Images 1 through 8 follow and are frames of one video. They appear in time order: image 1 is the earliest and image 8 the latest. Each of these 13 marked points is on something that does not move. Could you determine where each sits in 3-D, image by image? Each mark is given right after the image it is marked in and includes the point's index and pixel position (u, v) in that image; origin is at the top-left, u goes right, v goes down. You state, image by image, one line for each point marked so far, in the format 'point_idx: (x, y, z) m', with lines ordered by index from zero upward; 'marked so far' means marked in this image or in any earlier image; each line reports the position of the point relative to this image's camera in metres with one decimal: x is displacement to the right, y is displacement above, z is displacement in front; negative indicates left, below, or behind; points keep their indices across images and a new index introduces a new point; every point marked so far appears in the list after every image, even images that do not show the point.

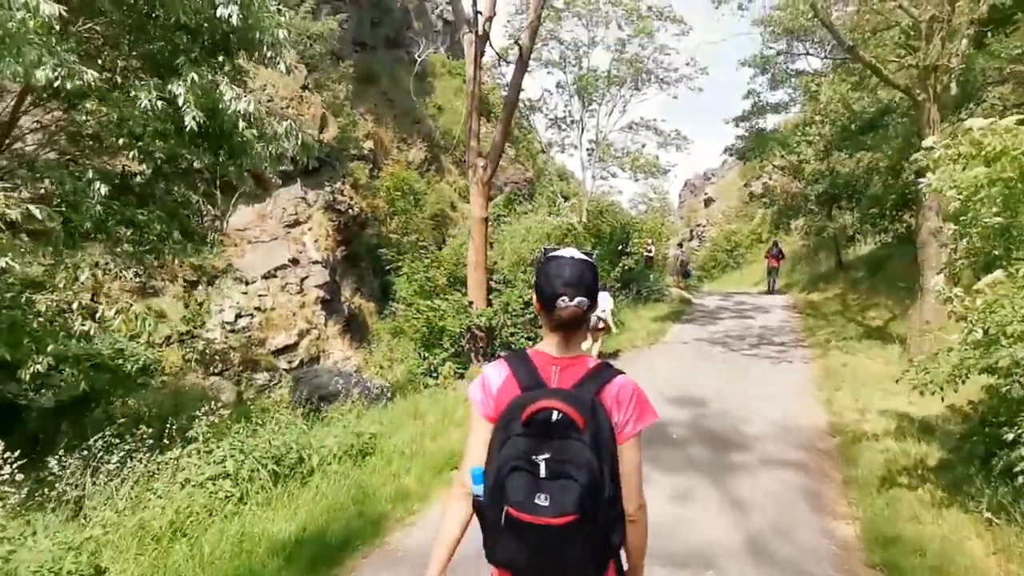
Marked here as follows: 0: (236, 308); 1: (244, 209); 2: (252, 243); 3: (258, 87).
0: (-5.2, -0.4, +12.1) m
1: (-5.6, +1.7, +13.5) m
2: (-5.3, +0.9, +13.2) m
3: (-5.7, +3.8, +13.4) m
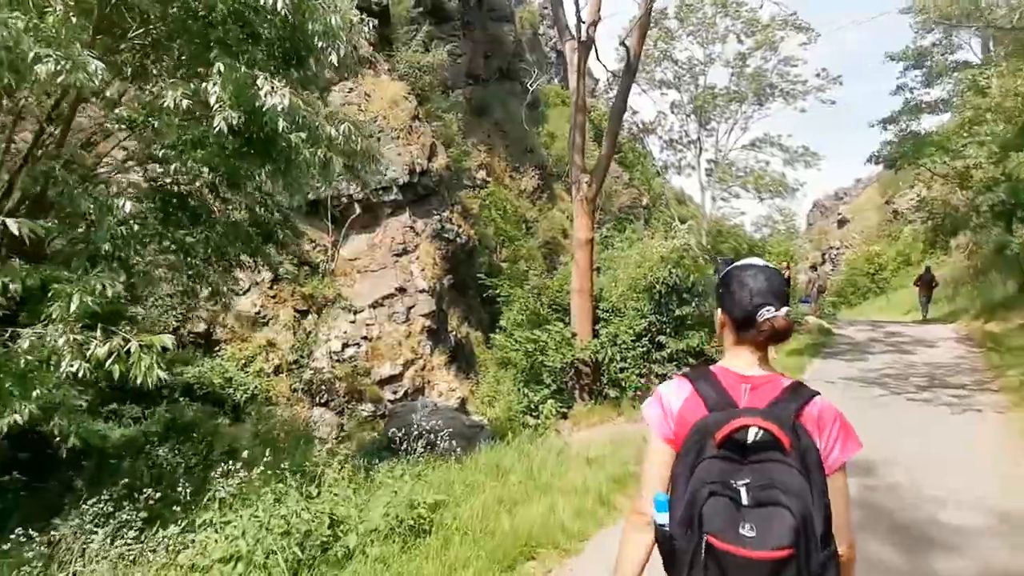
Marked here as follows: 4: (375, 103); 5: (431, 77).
0: (-3.2, -0.9, +12.0) m
1: (-3.3, +1.1, +13.6) m
2: (-3.1, +0.3, +13.2) m
3: (-3.4, +3.2, +13.6) m
4: (-3.1, +4.2, +14.5) m
5: (-2.1, +5.6, +16.8) m
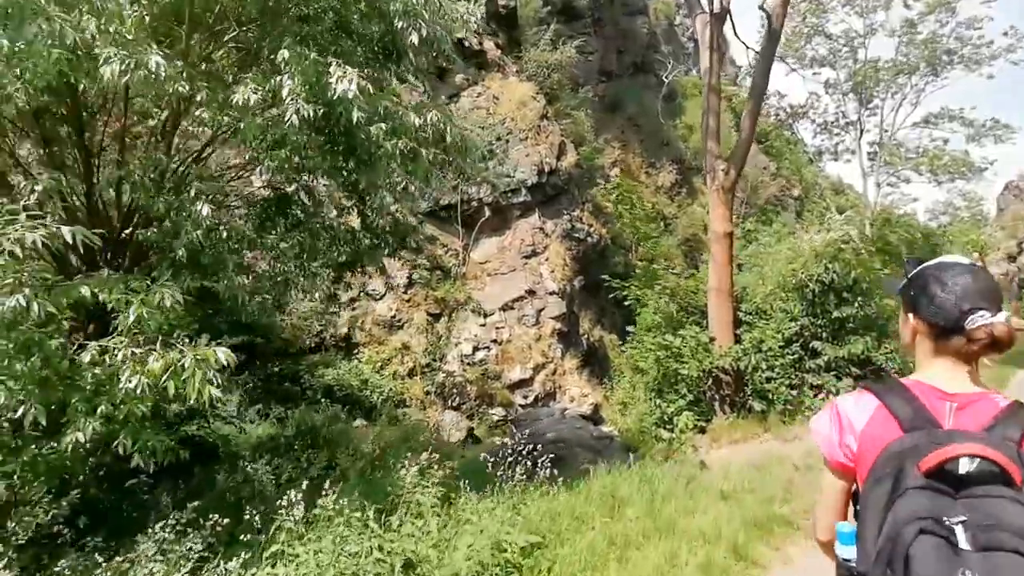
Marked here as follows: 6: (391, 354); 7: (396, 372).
0: (-0.7, -1.0, +12.0) m
1: (-0.5, +1.0, +13.5) m
2: (-0.4, +0.3, +13.1) m
3: (-0.7, +3.1, +13.6) m
4: (-0.2, +4.1, +14.4) m
5: (+1.2, +5.6, +16.5) m
6: (-2.1, -1.2, +11.3) m
7: (-2.0, -1.5, +11.2) m
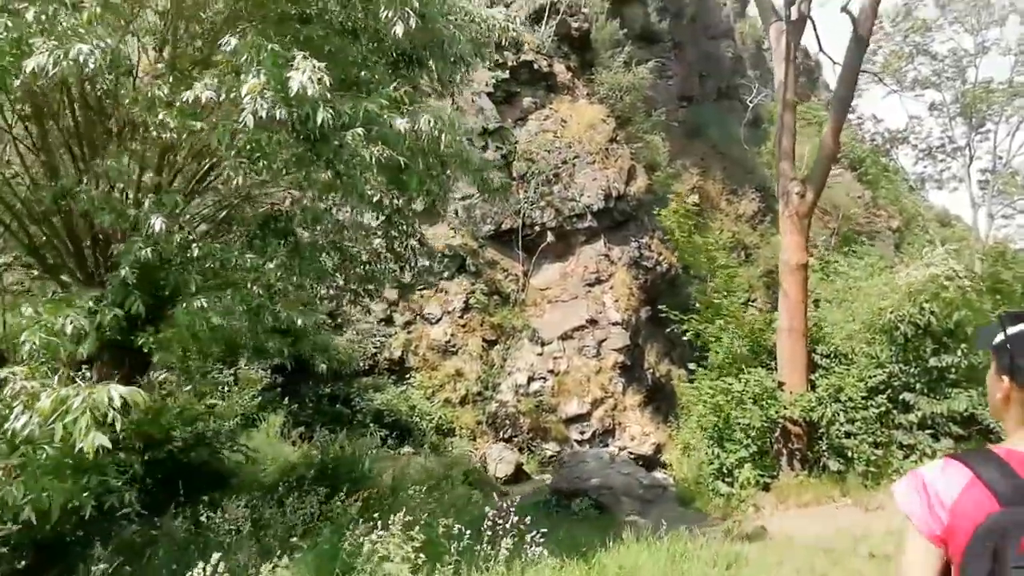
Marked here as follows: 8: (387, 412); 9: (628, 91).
0: (+0.3, -1.5, +11.5) m
1: (+0.8, +0.4, +13.1) m
2: (+0.8, -0.3, +12.6) m
3: (+0.6, +2.6, +13.2) m
4: (+1.3, +3.5, +14.0) m
5: (+3.0, +4.8, +15.9) m
6: (-1.2, -1.6, +11.0) m
7: (-1.1, -1.9, +10.8) m
8: (-2.0, -2.0, +10.2) m
9: (+2.9, +5.0, +16.0) m
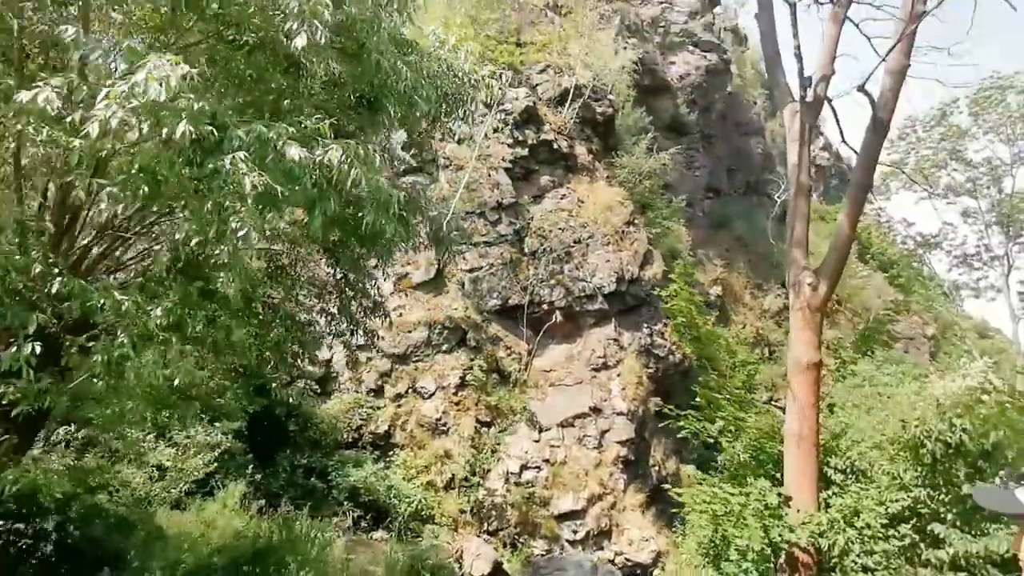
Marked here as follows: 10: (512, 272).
0: (+0.2, -2.8, +10.7) m
1: (+0.8, -1.2, +12.5) m
2: (+0.8, -1.8, +11.9) m
3: (+0.9, +0.9, +12.9) m
4: (+1.6, +1.7, +13.8) m
5: (+3.5, +2.6, +15.7) m
6: (-1.3, -2.8, +10.2) m
7: (-1.3, -3.1, +10.0) m
8: (-2.2, -3.0, +9.4) m
9: (+3.4, +2.8, +15.8) m
10: (0.0, +0.3, +12.4) m
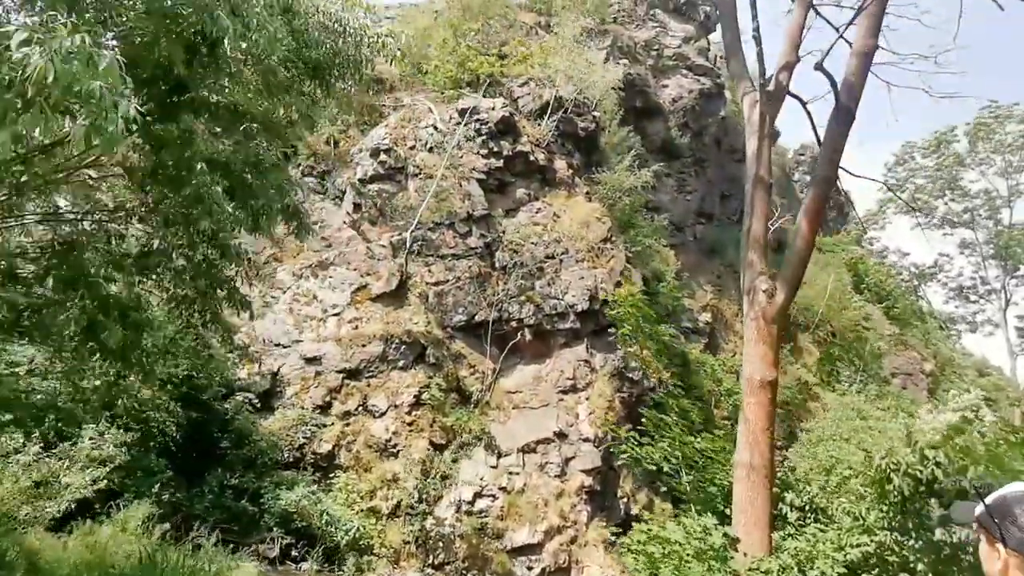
0: (-0.5, -3.0, +9.9) m
1: (+0.2, -1.5, +11.7) m
2: (+0.1, -2.1, +11.2) m
3: (+0.3, +0.6, +12.2) m
4: (+1.1, +1.3, +13.2) m
5: (+3.0, +2.1, +15.2) m
6: (-2.0, -2.9, +9.4) m
7: (-2.0, -3.2, +9.2) m
8: (-2.9, -3.1, +8.6) m
9: (+2.9, +2.3, +15.3) m
10: (-0.6, 0.0, +11.8) m
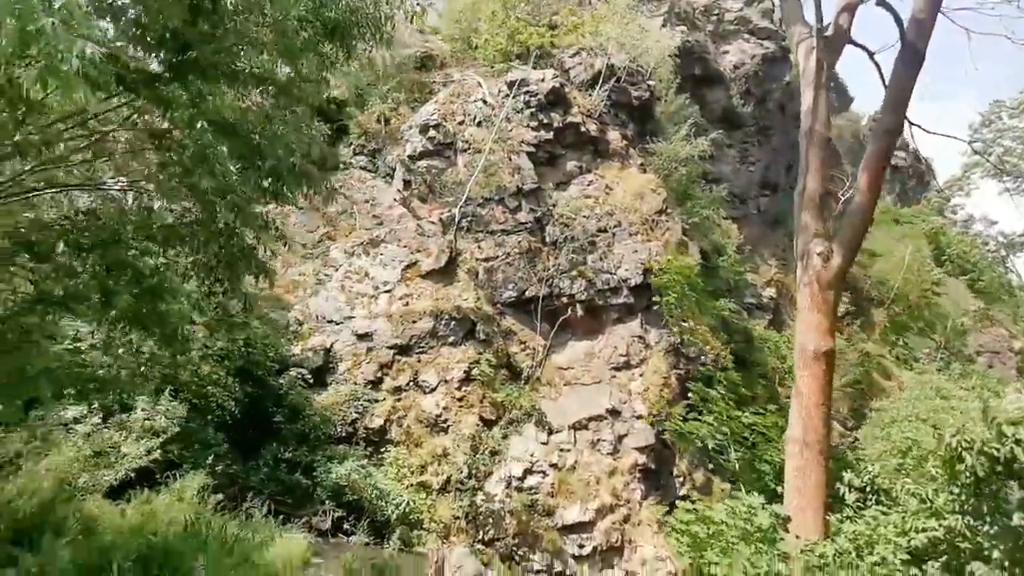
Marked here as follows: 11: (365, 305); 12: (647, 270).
0: (+0.2, -2.7, +9.8) m
1: (+1.1, -1.0, +11.5) m
2: (+1.0, -1.6, +11.0) m
3: (+1.2, +1.1, +11.9) m
4: (+2.1, +1.9, +12.8) m
5: (+4.2, +2.7, +14.6) m
6: (-1.3, -2.6, +9.5) m
7: (-1.3, -2.8, +9.3) m
8: (-2.3, -2.8, +8.8) m
9: (+4.1, +2.9, +14.7) m
10: (+0.3, +0.5, +11.6) m
11: (-2.5, -0.3, +11.0) m
12: (+2.5, +0.3, +11.7) m
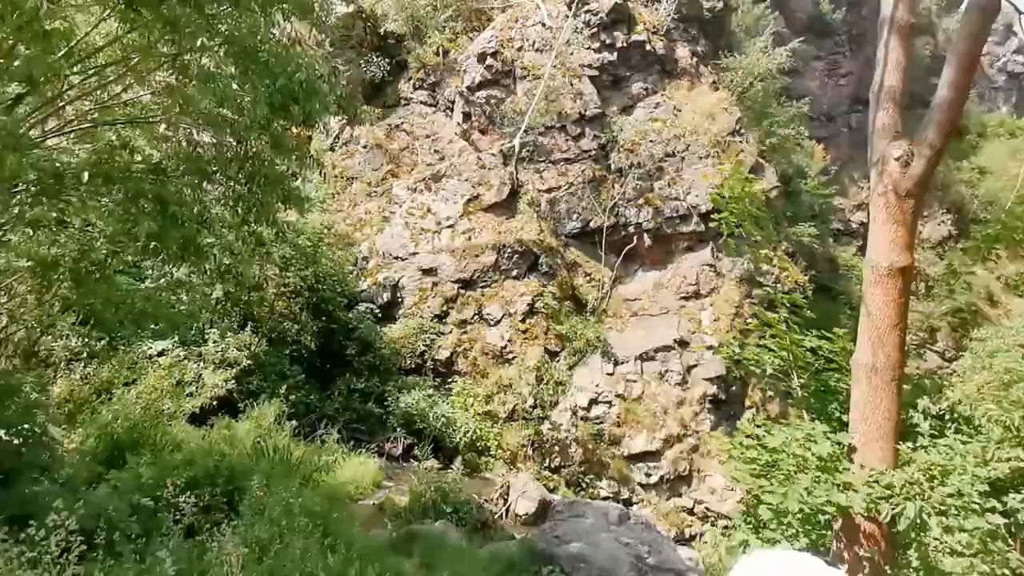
0: (+1.2, -1.6, +9.8) m
1: (+2.3, +0.2, +11.2) m
2: (+2.1, -0.4, +10.8) m
3: (+2.4, +2.4, +11.4) m
4: (+3.3, +3.2, +12.0) m
5: (+5.5, +4.3, +13.5) m
6: (-0.3, -1.6, +9.7) m
7: (-0.3, -1.9, +9.5) m
8: (-1.4, -1.8, +9.1) m
9: (+5.4, +4.5, +13.6) m
10: (+1.4, +1.7, +11.3) m
11: (-1.4, +0.8, +11.1) m
12: (+3.6, +1.6, +11.1) m
